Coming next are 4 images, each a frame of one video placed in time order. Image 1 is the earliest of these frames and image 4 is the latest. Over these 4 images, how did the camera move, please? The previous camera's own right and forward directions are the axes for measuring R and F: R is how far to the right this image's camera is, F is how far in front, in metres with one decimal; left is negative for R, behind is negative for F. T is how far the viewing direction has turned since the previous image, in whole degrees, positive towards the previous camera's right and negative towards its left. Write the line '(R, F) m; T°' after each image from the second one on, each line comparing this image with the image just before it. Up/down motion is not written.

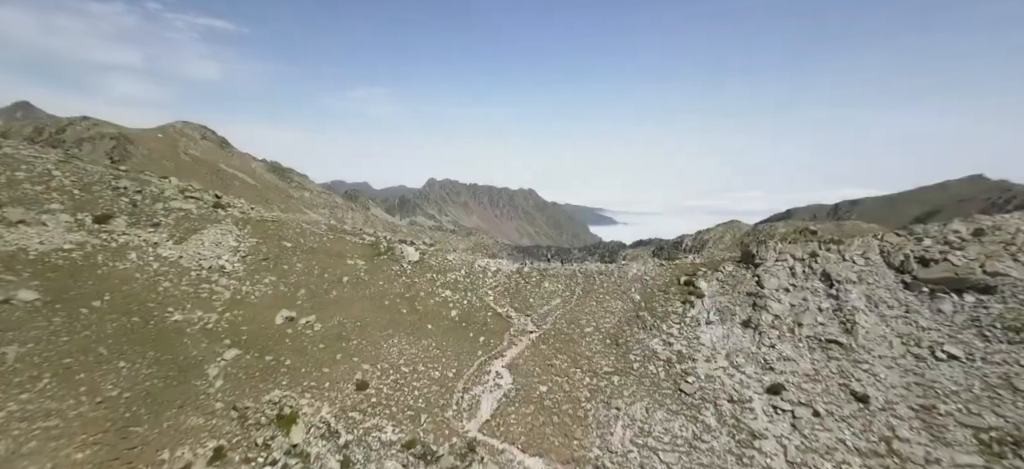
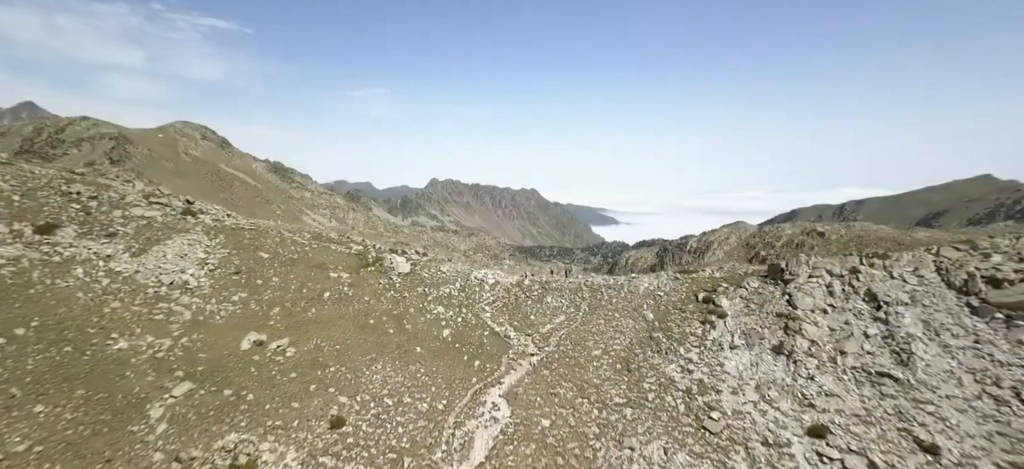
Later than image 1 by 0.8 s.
(+0.2, +3.3) m; 0°
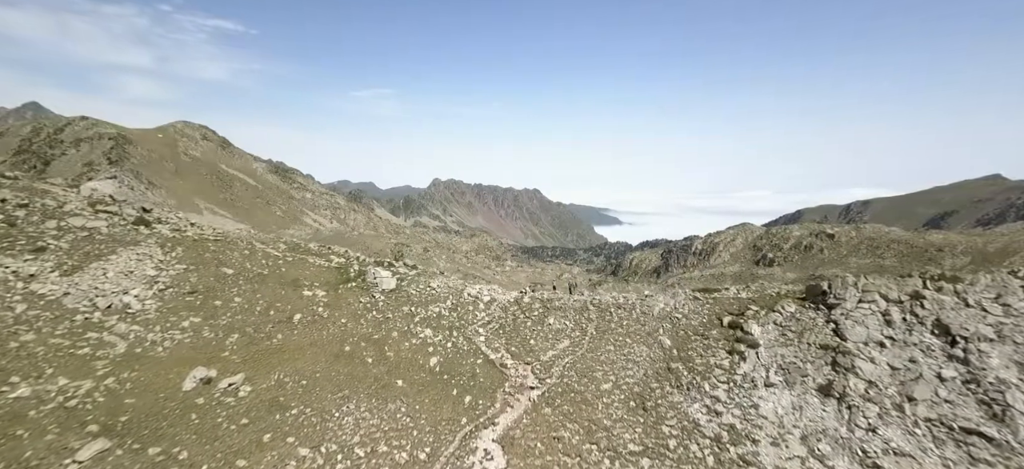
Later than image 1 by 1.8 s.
(+0.3, +3.9) m; 0°
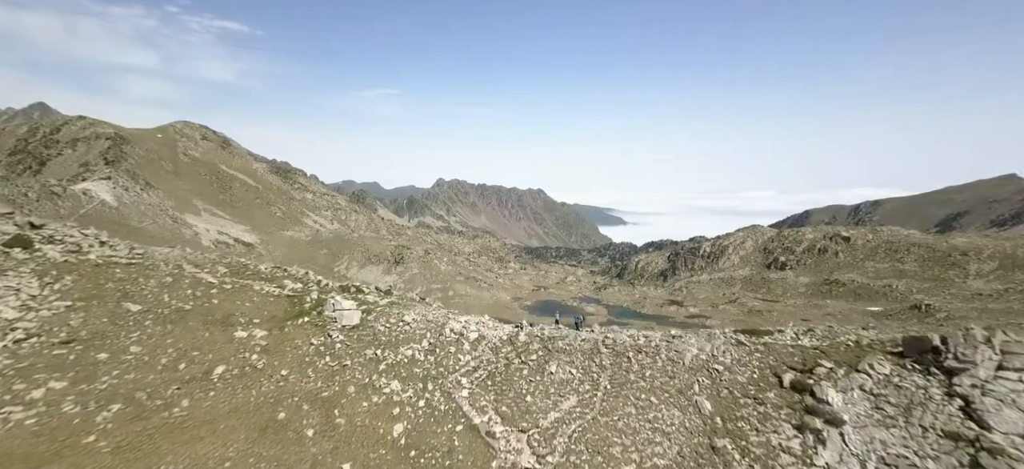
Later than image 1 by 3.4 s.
(+0.6, +6.5) m; -1°
